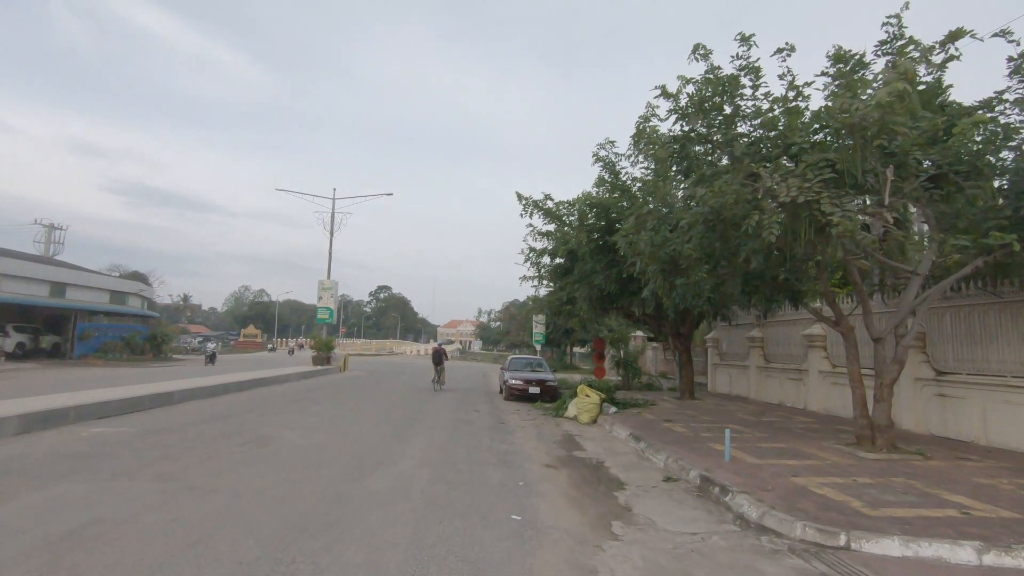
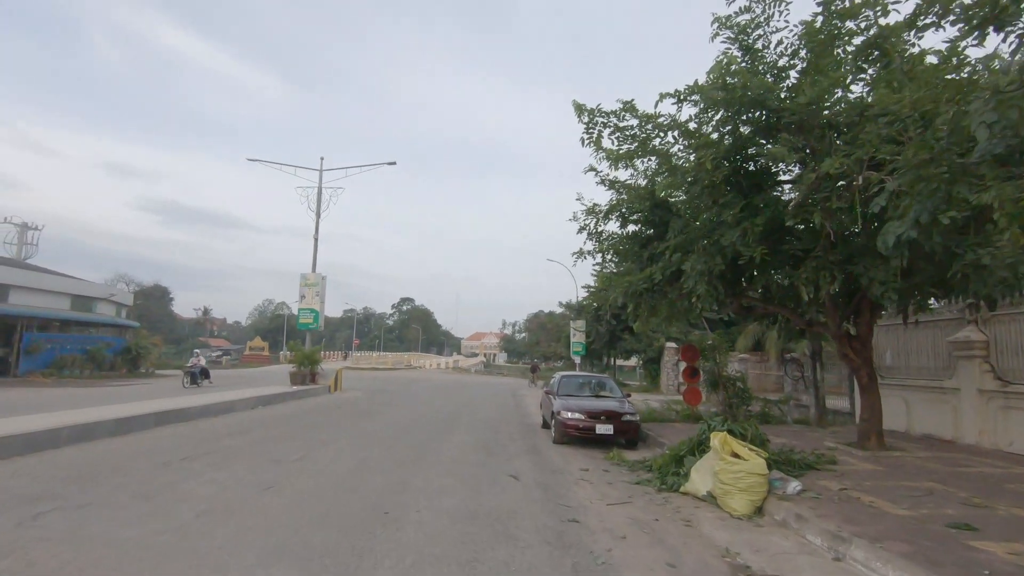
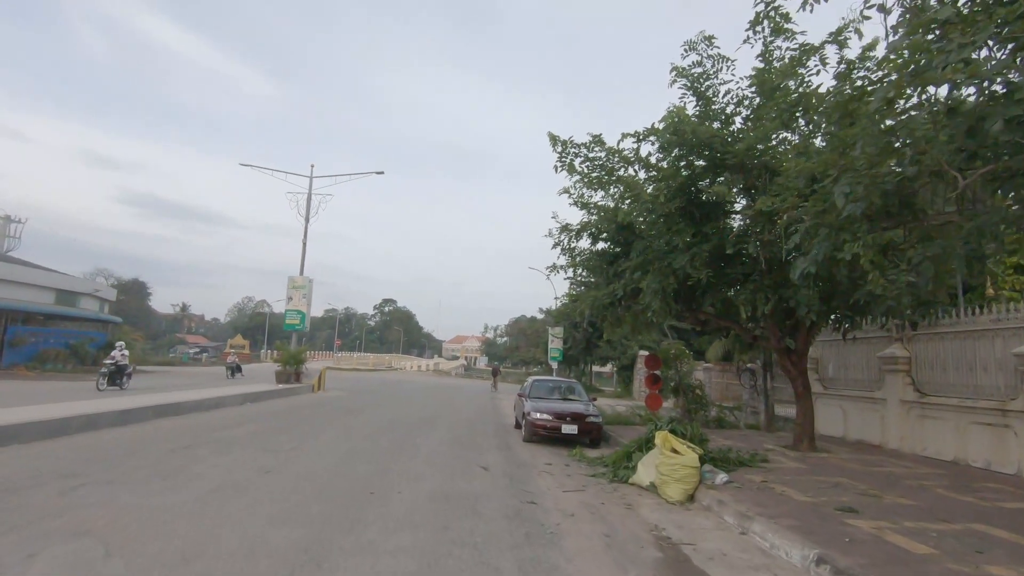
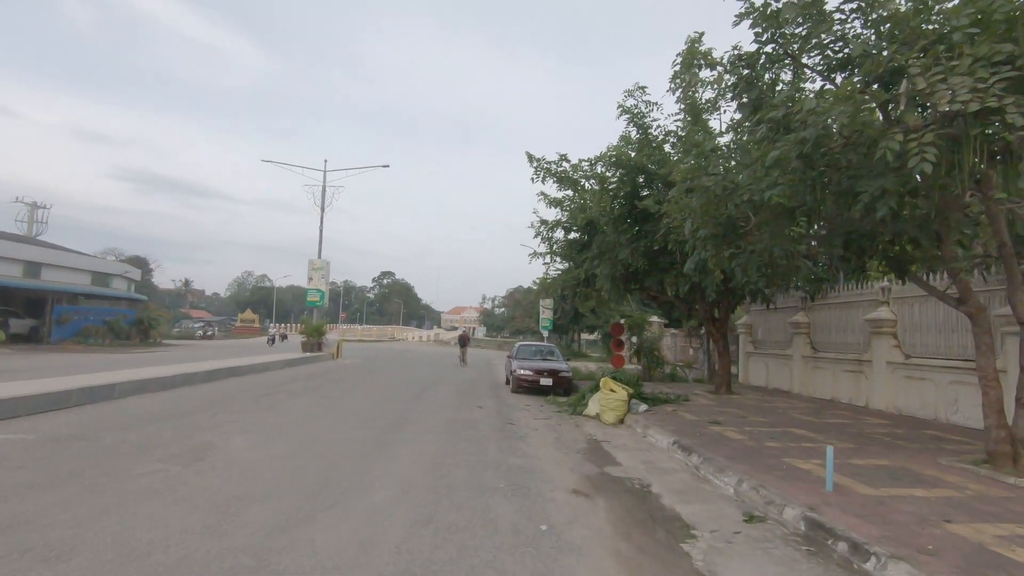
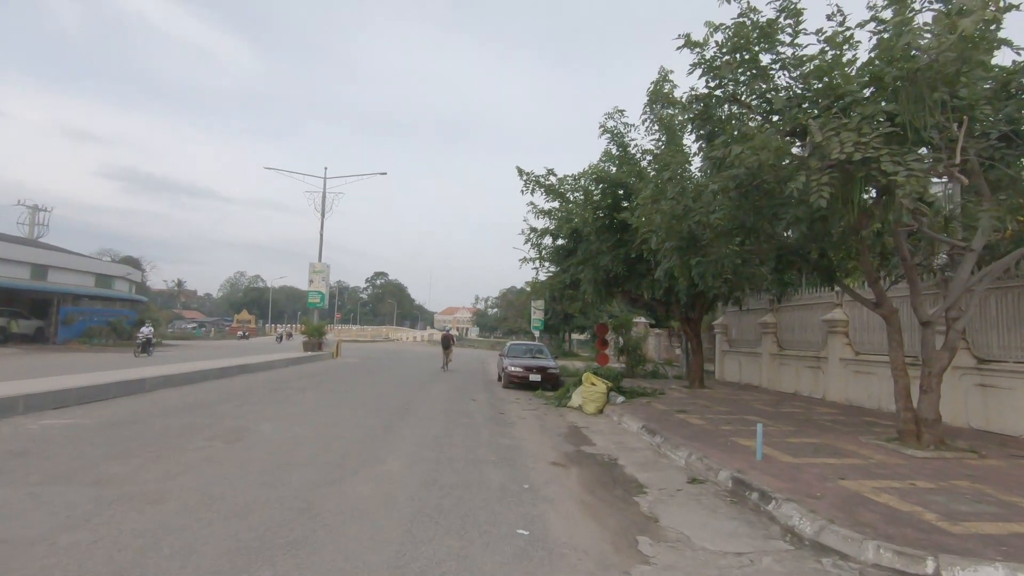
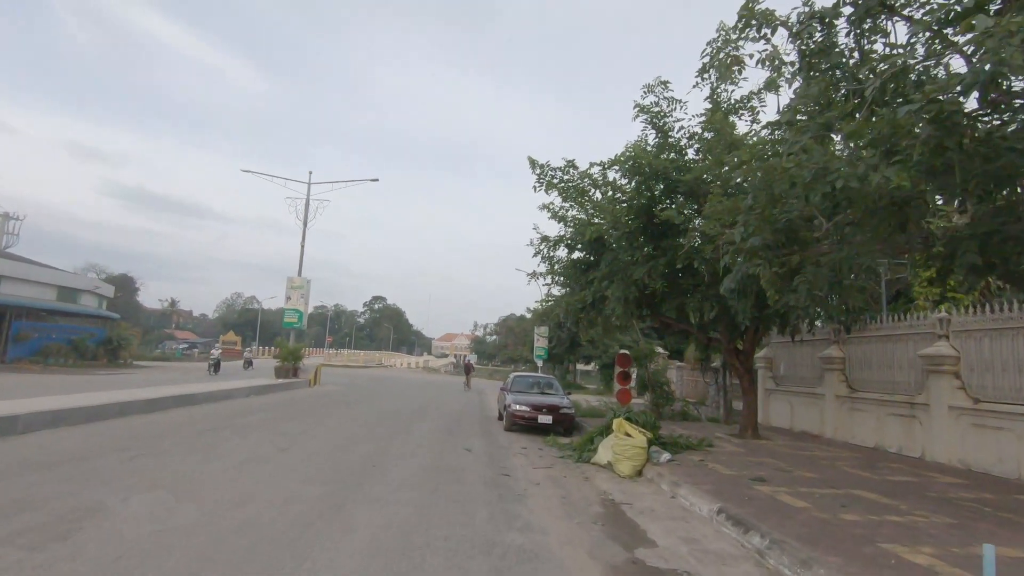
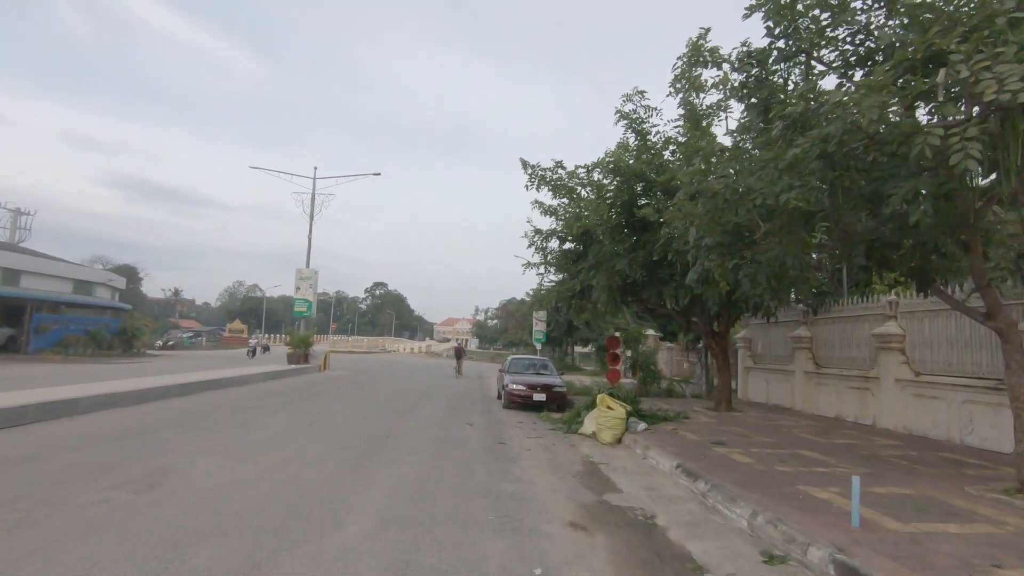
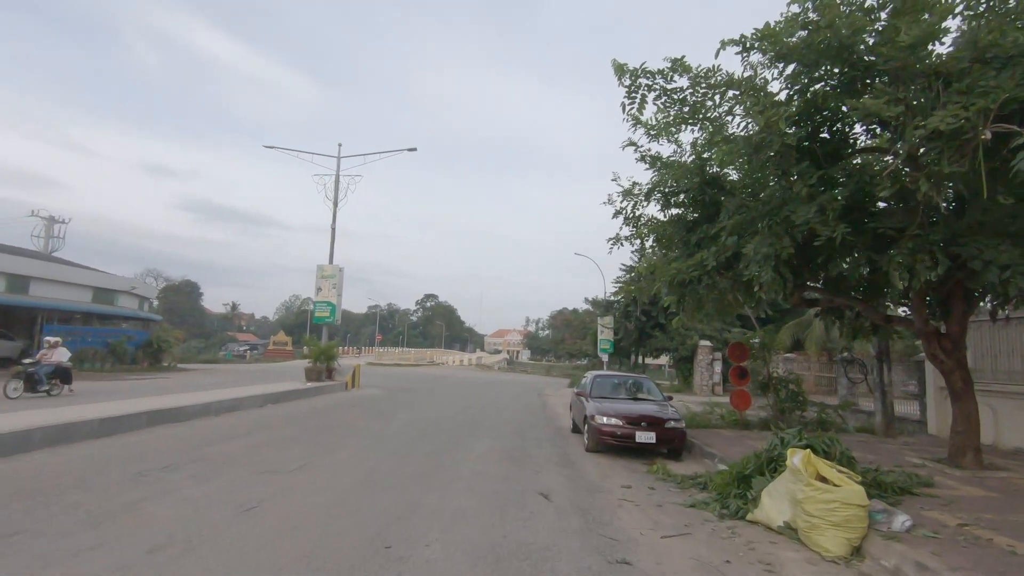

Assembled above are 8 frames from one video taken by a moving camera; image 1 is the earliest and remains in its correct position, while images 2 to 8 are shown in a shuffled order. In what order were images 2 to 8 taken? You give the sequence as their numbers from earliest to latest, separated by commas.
5, 4, 7, 6, 3, 2, 8
